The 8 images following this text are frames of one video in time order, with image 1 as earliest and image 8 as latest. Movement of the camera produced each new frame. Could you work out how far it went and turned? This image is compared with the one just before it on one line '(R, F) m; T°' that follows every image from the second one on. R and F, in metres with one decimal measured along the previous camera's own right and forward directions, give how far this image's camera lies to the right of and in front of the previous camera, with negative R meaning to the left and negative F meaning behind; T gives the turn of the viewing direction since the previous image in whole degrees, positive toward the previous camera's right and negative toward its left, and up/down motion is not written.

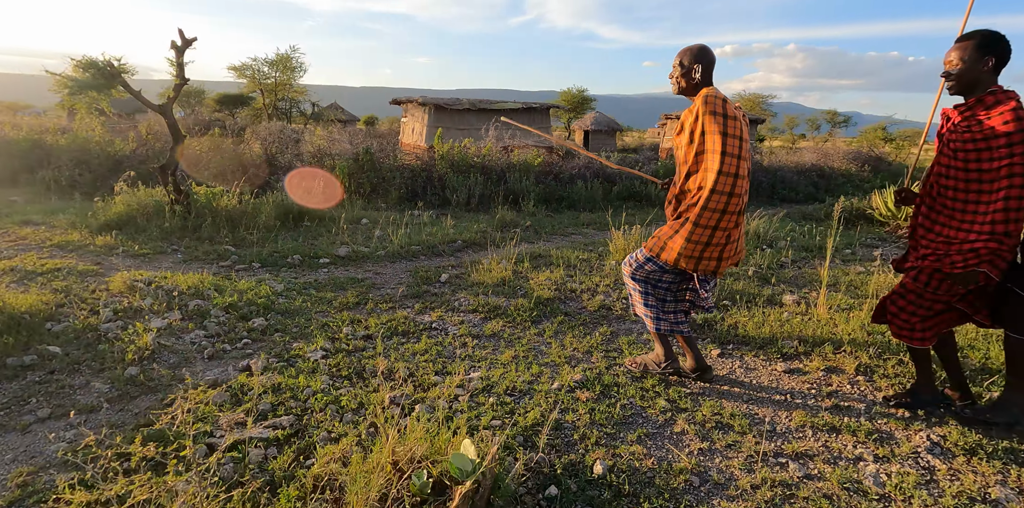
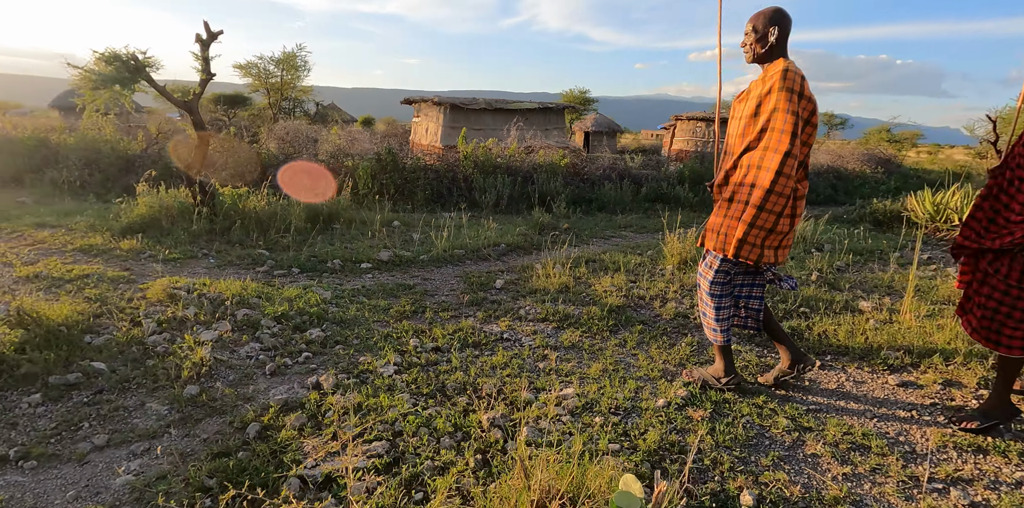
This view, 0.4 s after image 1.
(-0.6, +0.3) m; +1°
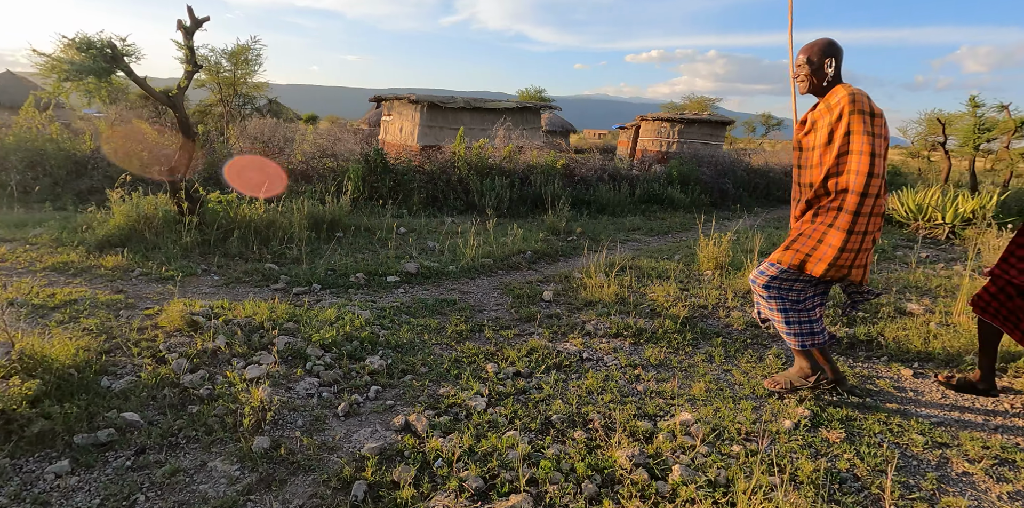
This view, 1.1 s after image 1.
(-0.8, +0.3) m; +6°
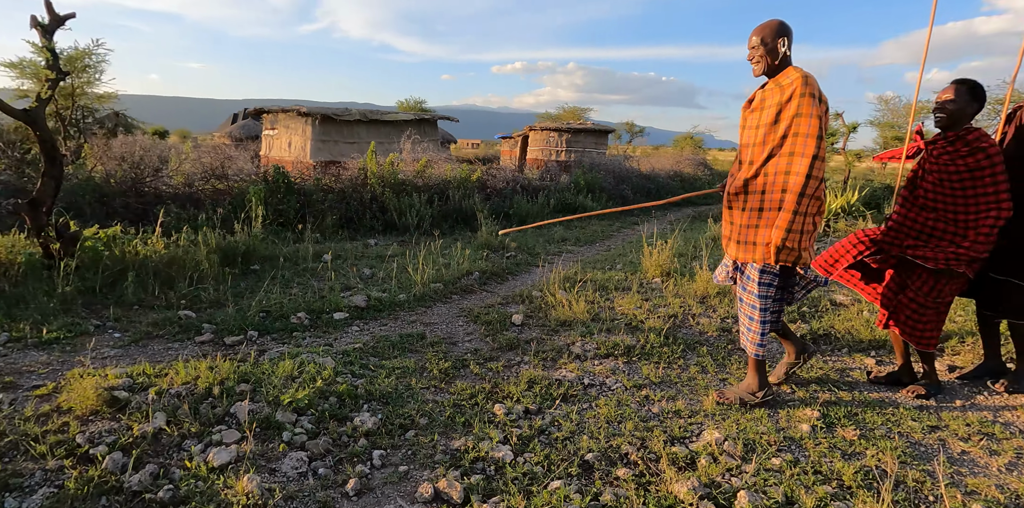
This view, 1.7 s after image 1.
(-0.6, +0.3) m; +13°
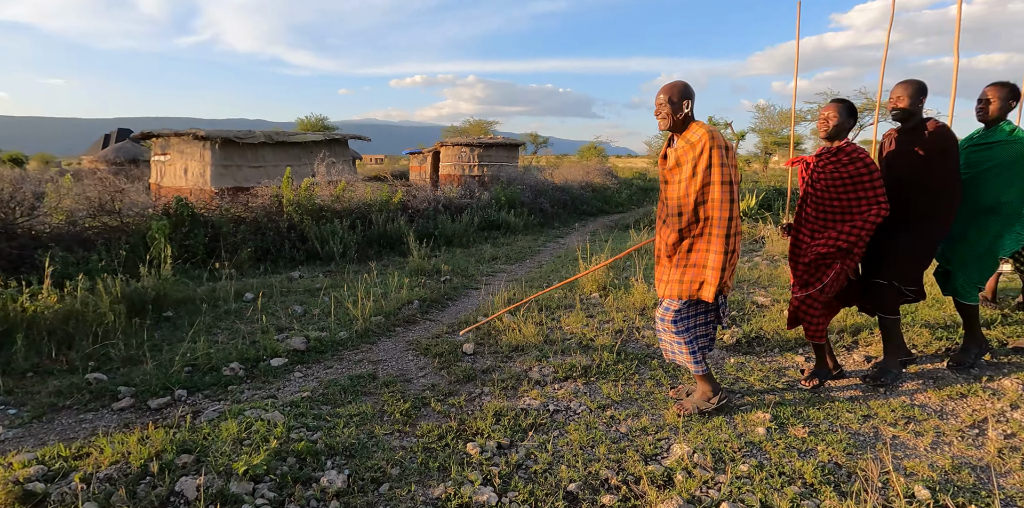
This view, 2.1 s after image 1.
(-0.2, +0.1) m; +10°
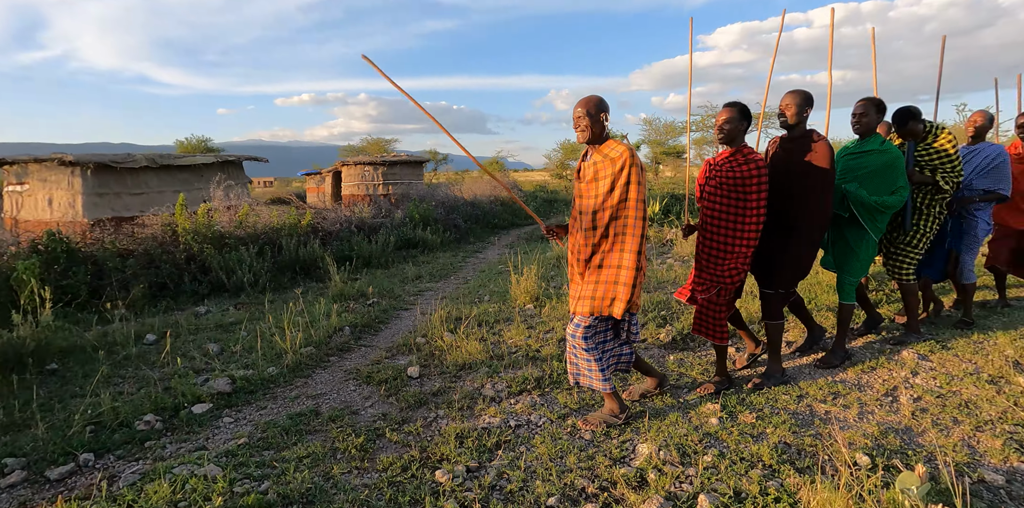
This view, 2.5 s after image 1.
(-0.3, +0.1) m; +10°
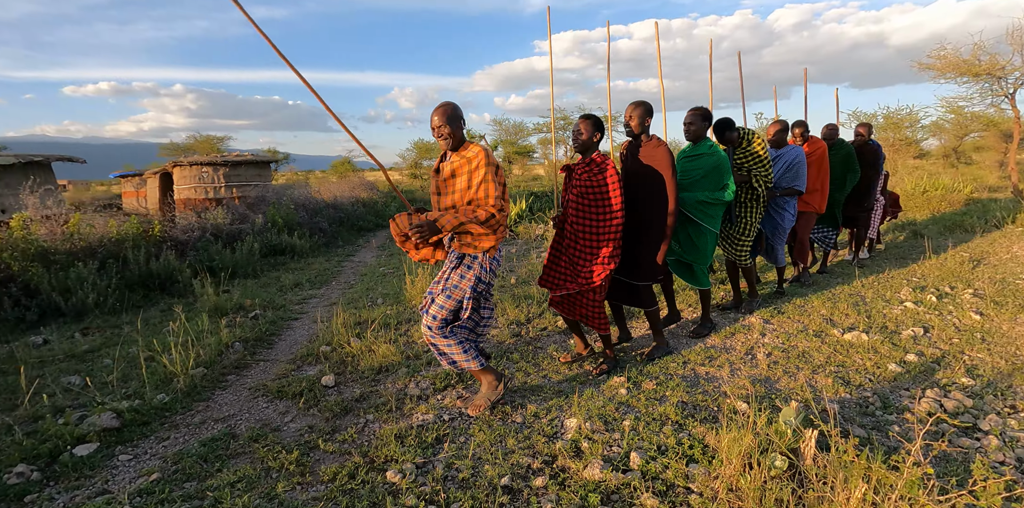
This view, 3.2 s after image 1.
(-0.4, -0.1) m; +16°
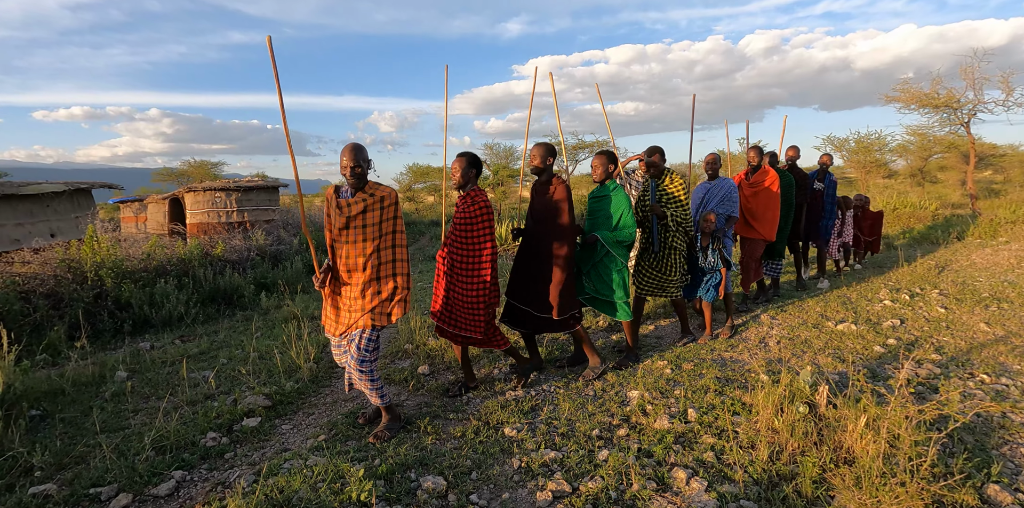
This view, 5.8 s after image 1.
(-0.7, -0.8) m; +2°
